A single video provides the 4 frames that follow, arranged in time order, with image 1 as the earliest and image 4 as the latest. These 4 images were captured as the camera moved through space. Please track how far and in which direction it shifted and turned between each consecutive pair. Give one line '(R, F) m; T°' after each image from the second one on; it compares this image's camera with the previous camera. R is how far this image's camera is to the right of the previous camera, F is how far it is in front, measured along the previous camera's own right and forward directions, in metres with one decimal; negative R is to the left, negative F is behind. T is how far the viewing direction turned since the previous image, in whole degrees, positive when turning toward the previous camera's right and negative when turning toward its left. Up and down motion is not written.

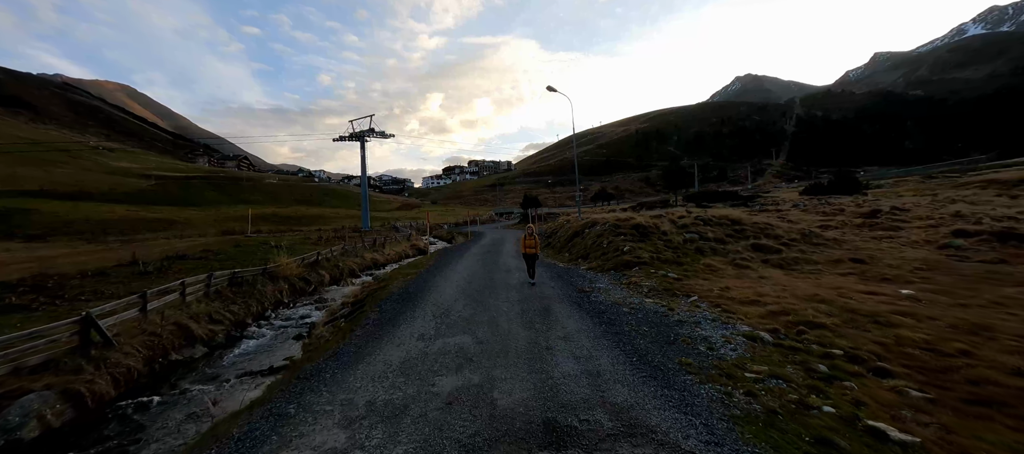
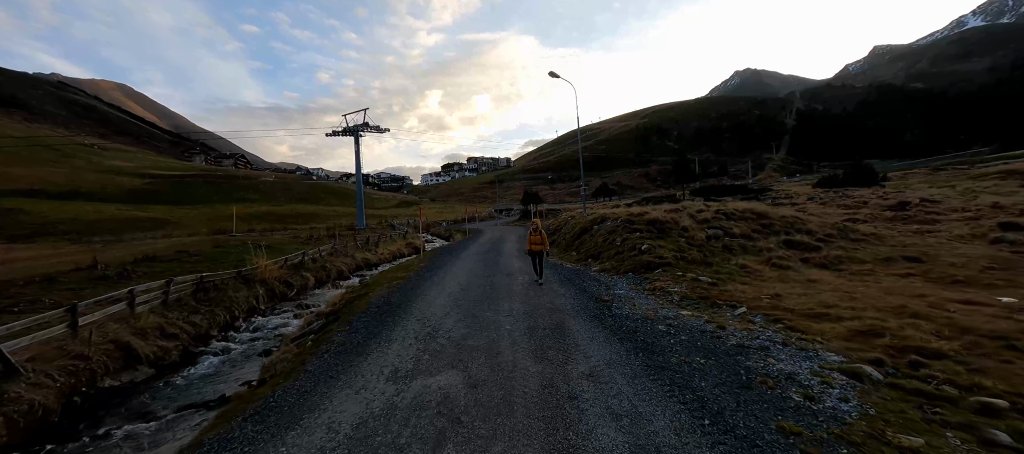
(-0.1, +2.4) m; 0°
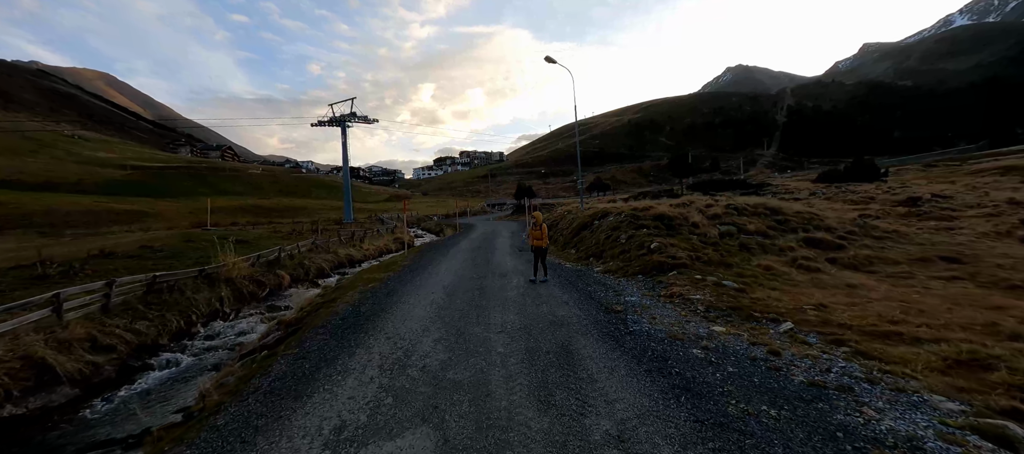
(0.0, +1.9) m; +1°
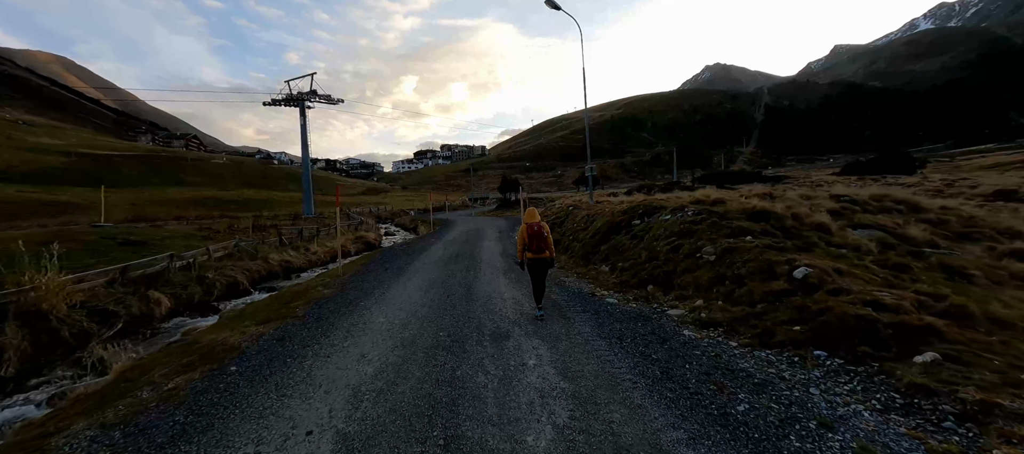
(-0.4, +7.6) m; +3°
